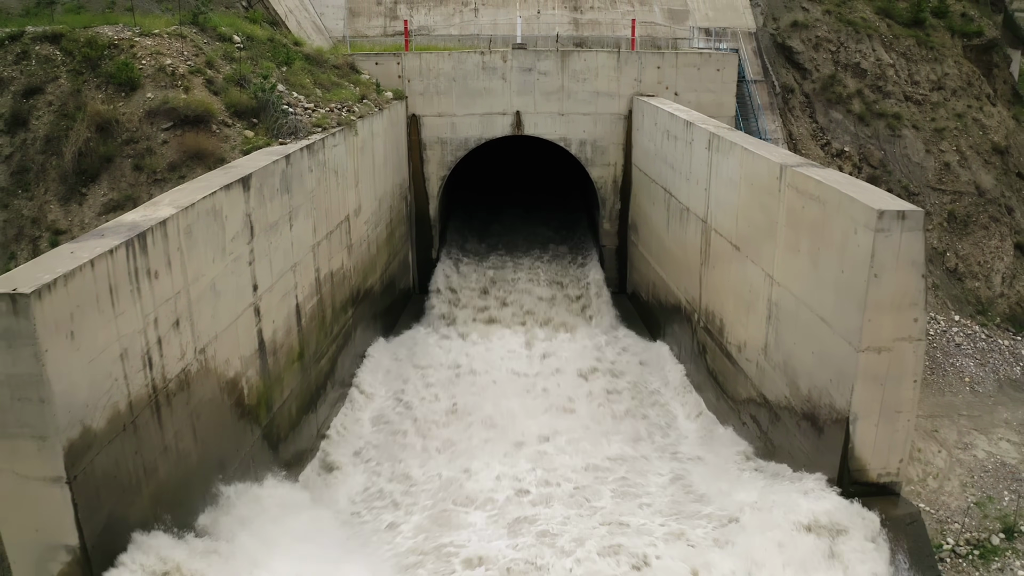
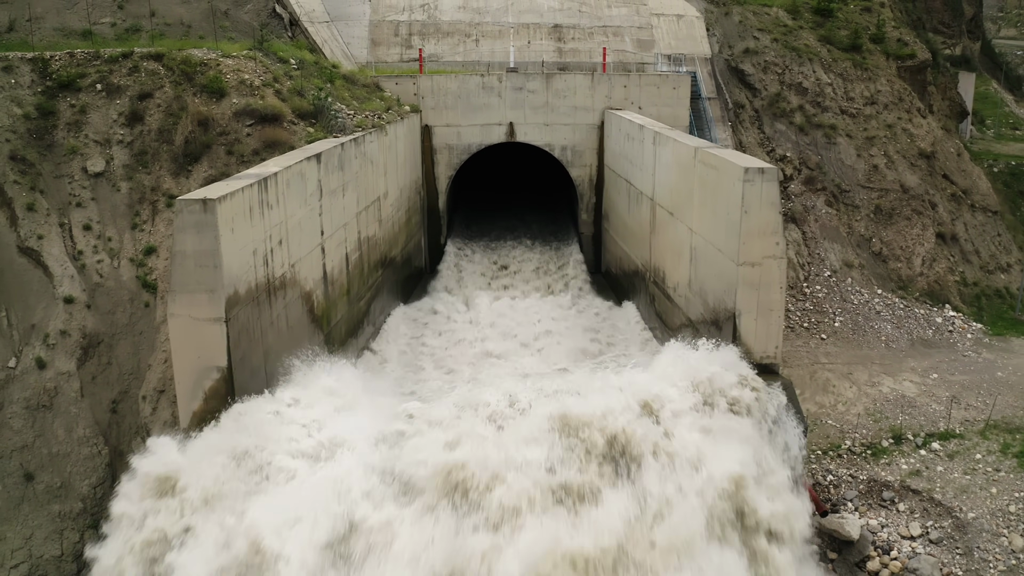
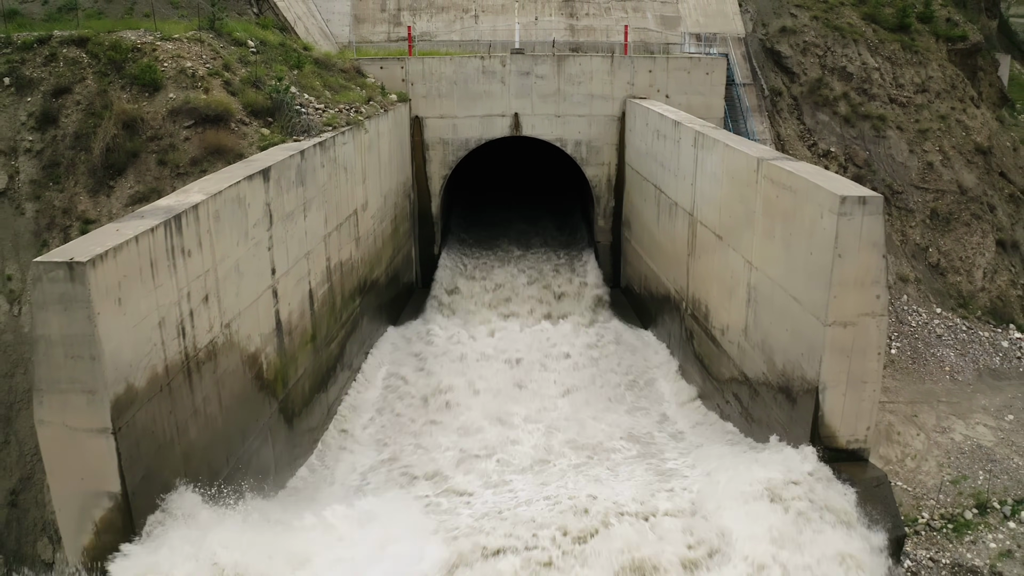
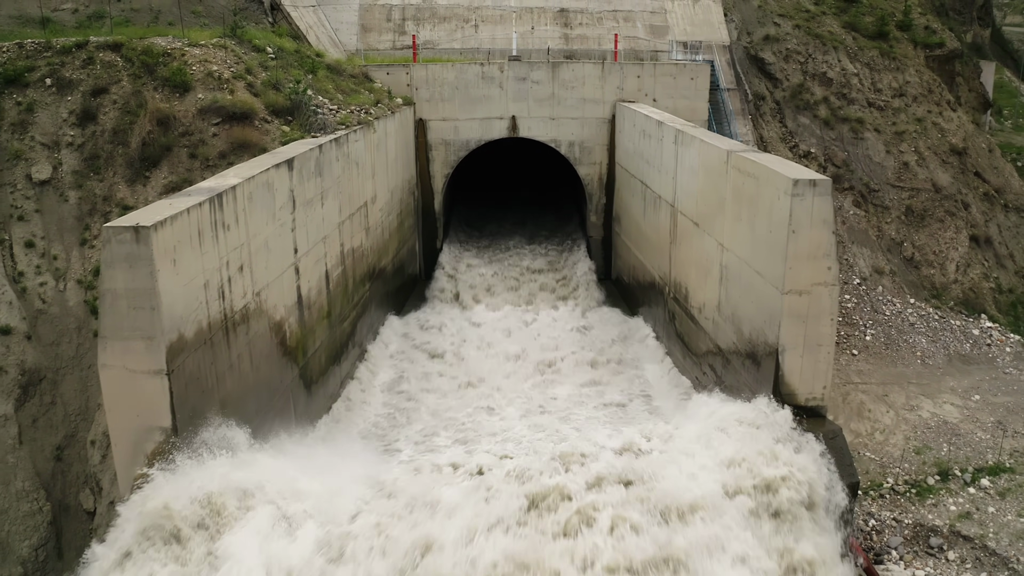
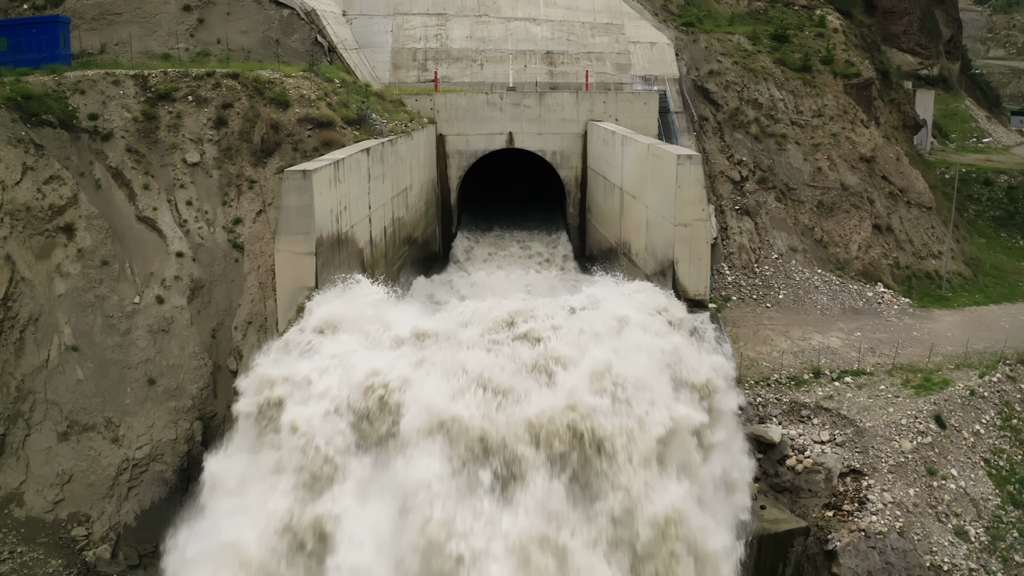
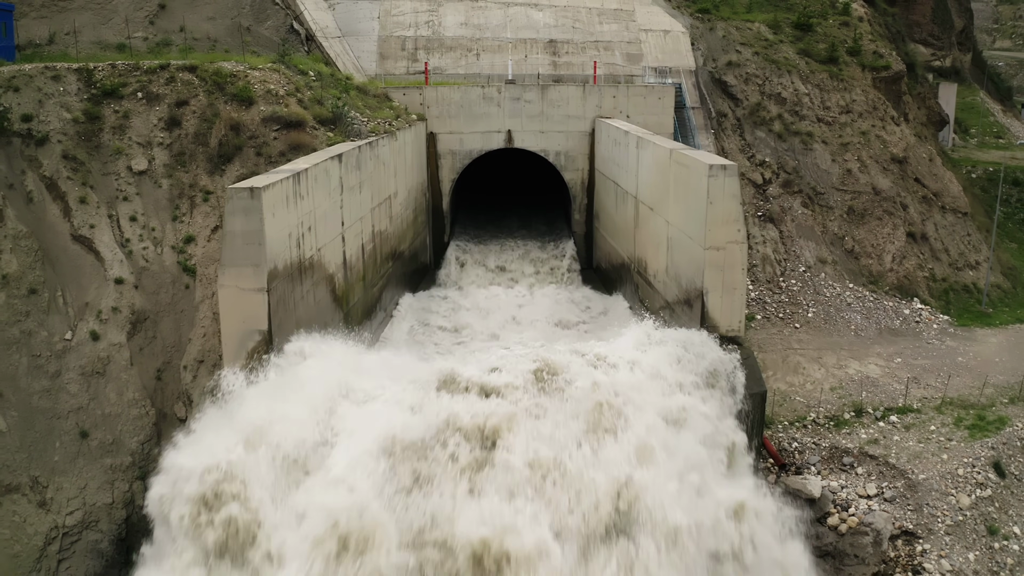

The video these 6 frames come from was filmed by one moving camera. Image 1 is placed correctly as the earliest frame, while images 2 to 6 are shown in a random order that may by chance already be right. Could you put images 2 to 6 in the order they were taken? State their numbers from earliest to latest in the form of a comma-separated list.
3, 4, 2, 6, 5
